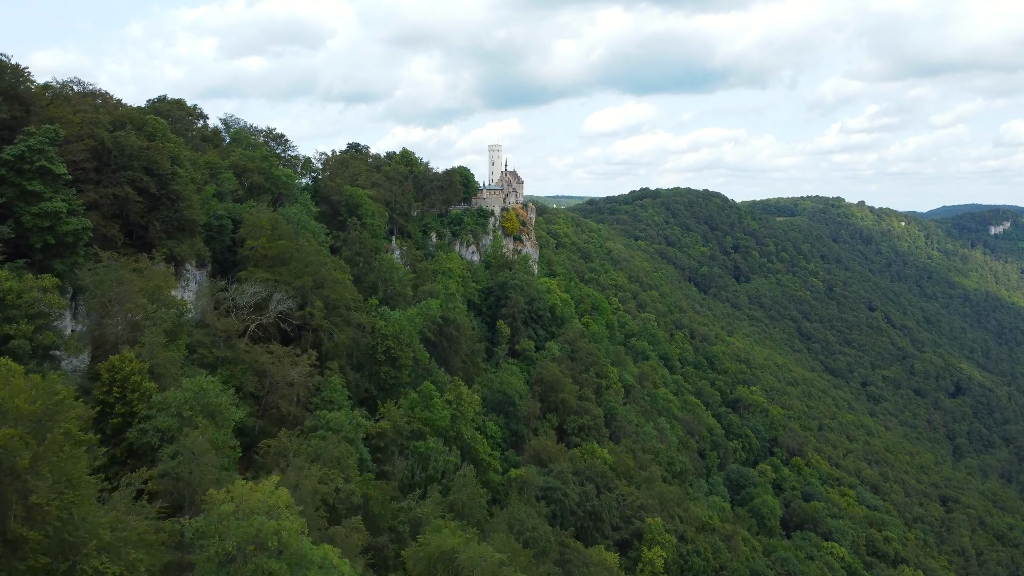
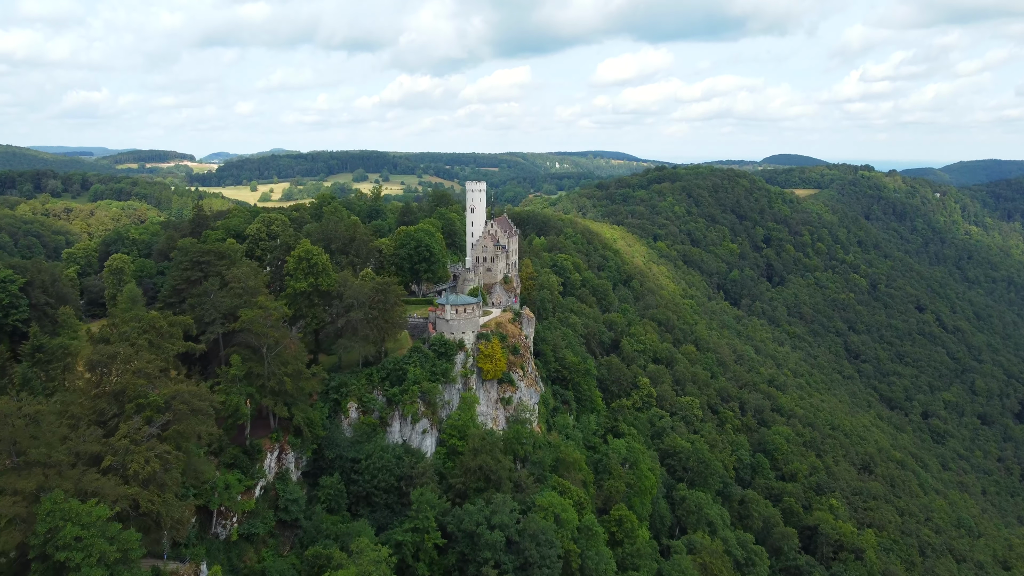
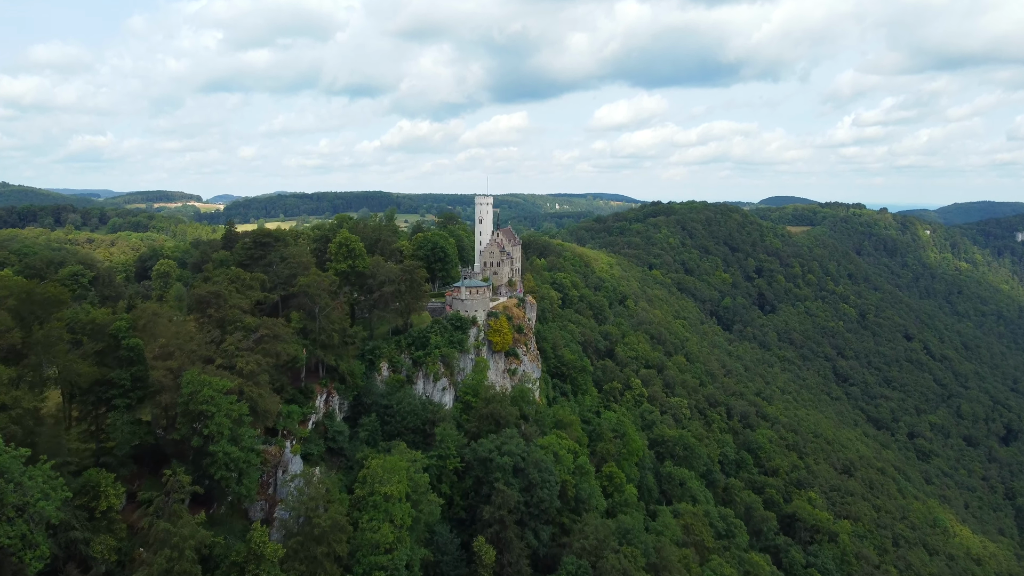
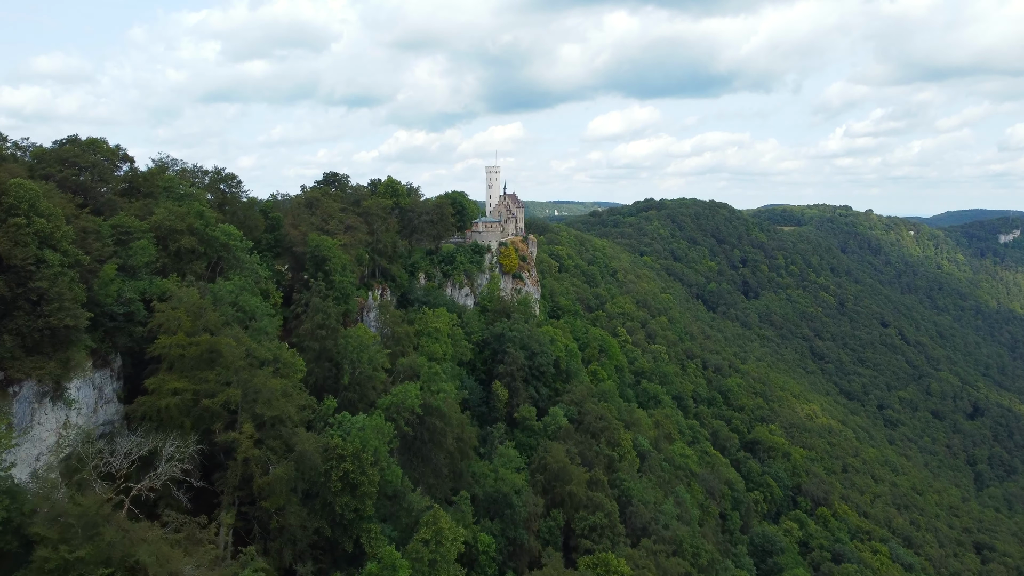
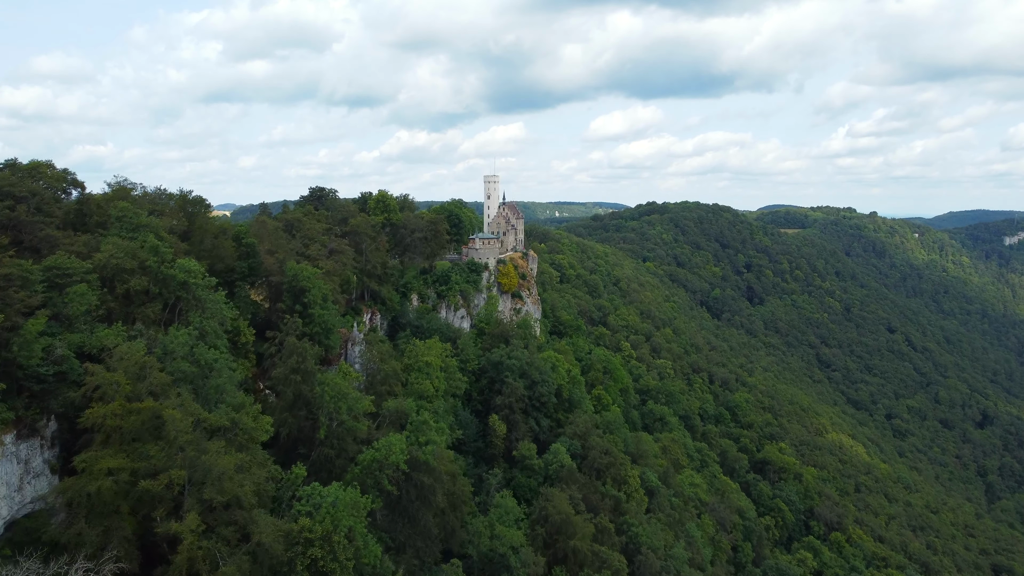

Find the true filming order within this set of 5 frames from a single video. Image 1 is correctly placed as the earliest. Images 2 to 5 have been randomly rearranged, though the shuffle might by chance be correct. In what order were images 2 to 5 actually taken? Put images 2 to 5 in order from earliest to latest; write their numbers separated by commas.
4, 5, 3, 2
